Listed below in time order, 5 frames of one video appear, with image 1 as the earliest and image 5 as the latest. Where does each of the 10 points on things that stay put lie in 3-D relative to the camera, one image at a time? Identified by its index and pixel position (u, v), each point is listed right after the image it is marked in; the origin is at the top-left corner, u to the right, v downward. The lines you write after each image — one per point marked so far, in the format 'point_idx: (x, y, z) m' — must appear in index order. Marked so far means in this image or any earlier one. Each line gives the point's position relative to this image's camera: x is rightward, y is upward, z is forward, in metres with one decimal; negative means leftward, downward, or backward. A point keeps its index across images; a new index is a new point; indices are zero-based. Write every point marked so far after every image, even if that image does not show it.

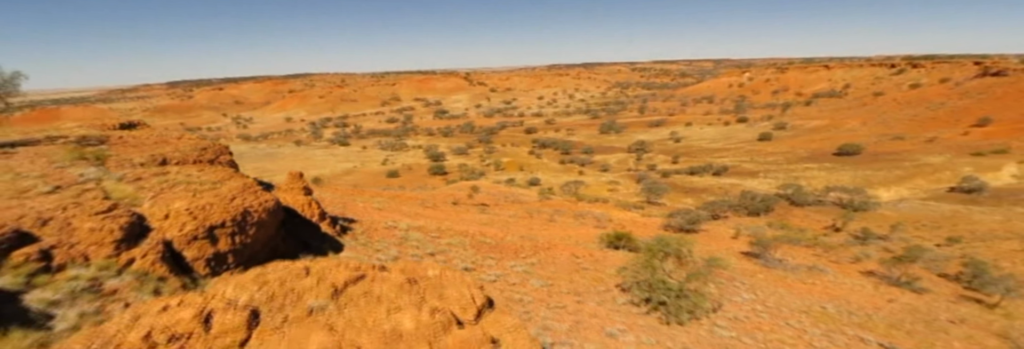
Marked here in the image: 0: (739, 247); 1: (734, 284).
0: (+6.5, -2.1, +12.5) m
1: (+4.1, -2.0, +8.1) m
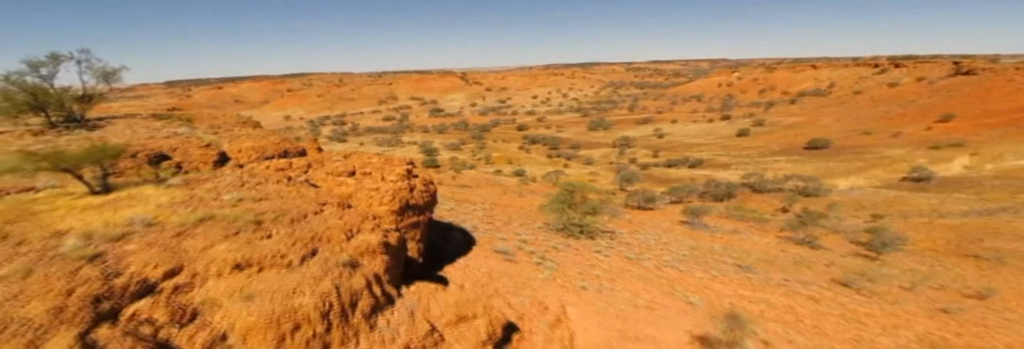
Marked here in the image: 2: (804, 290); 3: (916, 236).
0: (+5.7, -1.4, +14.7) m
1: (+3.2, -1.4, +10.3) m
2: (+5.1, -2.0, +7.6) m
3: (+14.1, -2.1, +15.2) m
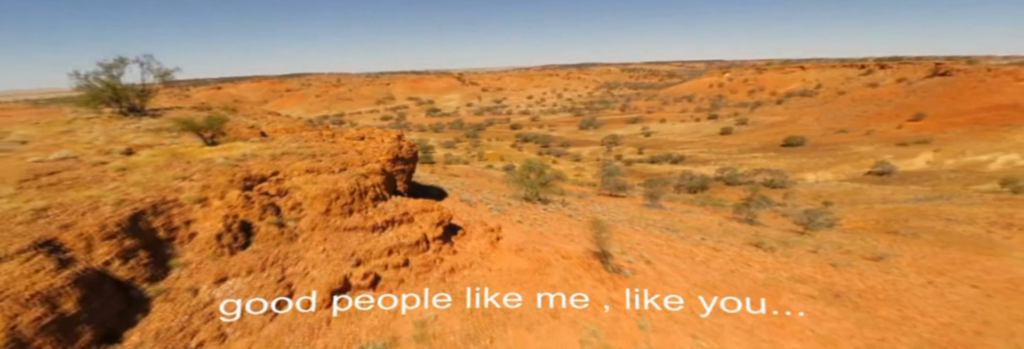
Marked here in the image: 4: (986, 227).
0: (+5.0, -1.0, +16.6) m
1: (+2.6, -1.0, +12.2) m
2: (+4.5, -1.5, +9.6) m
3: (+13.4, -1.7, +17.2) m
4: (+16.6, -1.9, +15.1) m
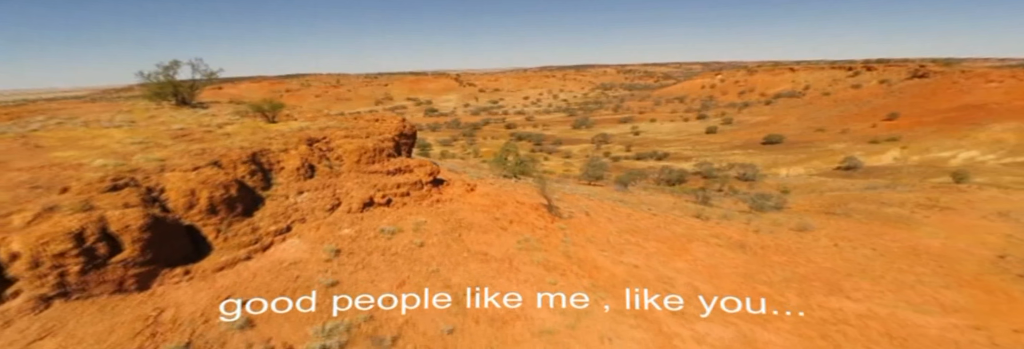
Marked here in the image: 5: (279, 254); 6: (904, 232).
0: (+4.4, -0.5, +18.8) m
1: (+2.0, -0.5, +14.4) m
2: (+3.9, -1.0, +11.7) m
3: (+12.9, -1.2, +19.4) m
4: (+16.1, -1.4, +17.3) m
5: (-2.8, -0.8, +5.7) m
6: (+13.2, -1.9, +14.5) m
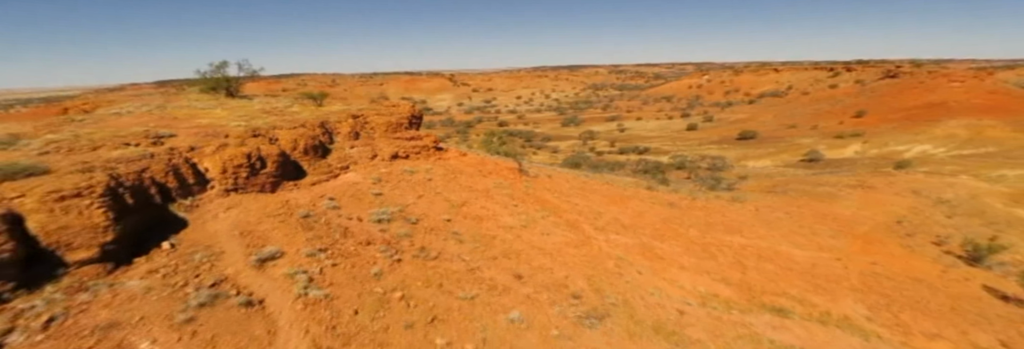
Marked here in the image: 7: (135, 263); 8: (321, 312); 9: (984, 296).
0: (+3.8, +0.2, +21.6) m
1: (+1.5, +0.2, +17.2) m
2: (+3.4, -0.3, +14.6) m
3: (+12.3, -0.5, +22.3) m
4: (+15.5, -0.7, +20.3) m
5: (-3.3, -0.1, +8.4) m
6: (+12.6, -1.2, +17.5) m
7: (-4.1, -0.9, +4.7) m
8: (-2.0, -1.4, +4.6) m
9: (+12.1, -3.1, +11.1) m
